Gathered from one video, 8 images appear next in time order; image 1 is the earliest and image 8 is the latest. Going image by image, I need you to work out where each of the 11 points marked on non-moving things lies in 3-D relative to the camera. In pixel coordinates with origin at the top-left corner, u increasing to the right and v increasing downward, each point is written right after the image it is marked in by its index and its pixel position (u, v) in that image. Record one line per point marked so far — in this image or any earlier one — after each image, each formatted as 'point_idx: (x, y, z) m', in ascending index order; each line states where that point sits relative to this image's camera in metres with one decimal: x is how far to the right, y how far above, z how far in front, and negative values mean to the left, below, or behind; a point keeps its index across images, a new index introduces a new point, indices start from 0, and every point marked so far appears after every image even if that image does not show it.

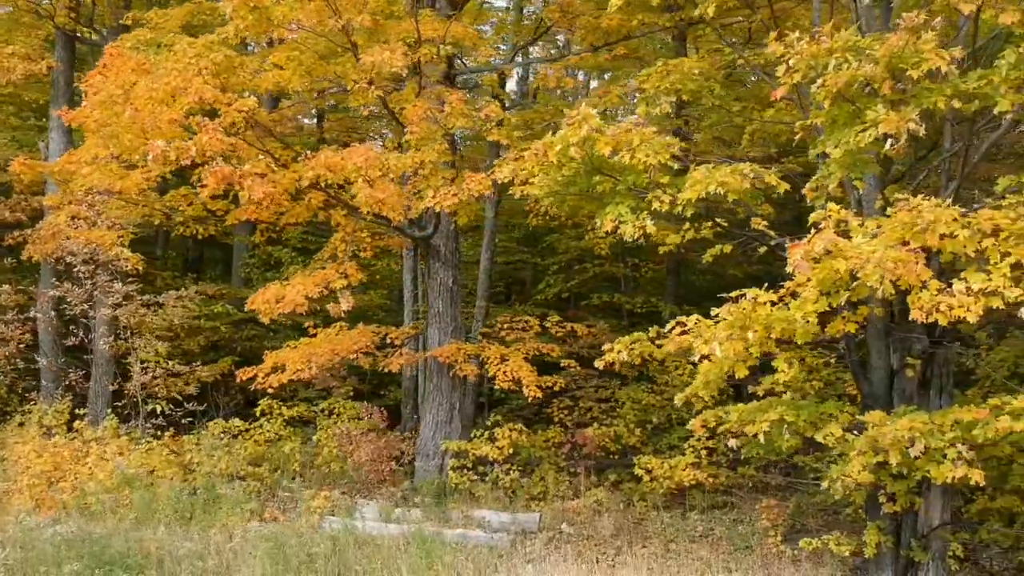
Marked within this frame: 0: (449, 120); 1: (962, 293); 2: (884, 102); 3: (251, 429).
0: (-0.5, +1.2, +7.8) m
1: (+2.1, 0.0, +5.0) m
2: (+1.7, +0.9, +5.2) m
3: (-3.0, -1.6, +12.6) m
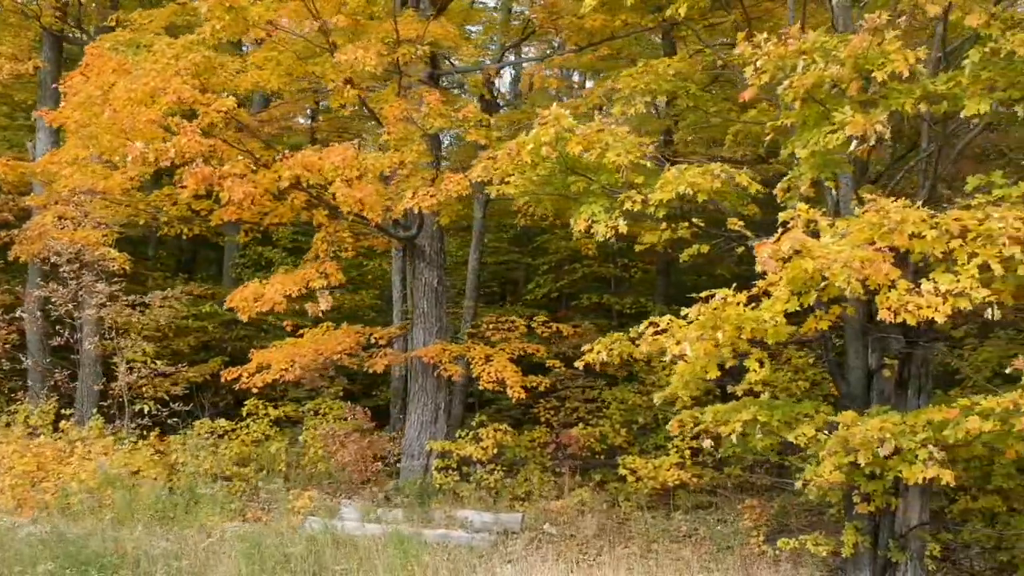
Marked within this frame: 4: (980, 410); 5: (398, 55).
0: (-0.7, +1.2, +7.8) m
1: (+1.9, 0.0, +5.1) m
2: (+1.6, +0.9, +5.2) m
3: (-3.2, -1.6, +12.6) m
4: (+2.3, -0.6, +5.5) m
5: (-0.8, +1.6, +7.8) m
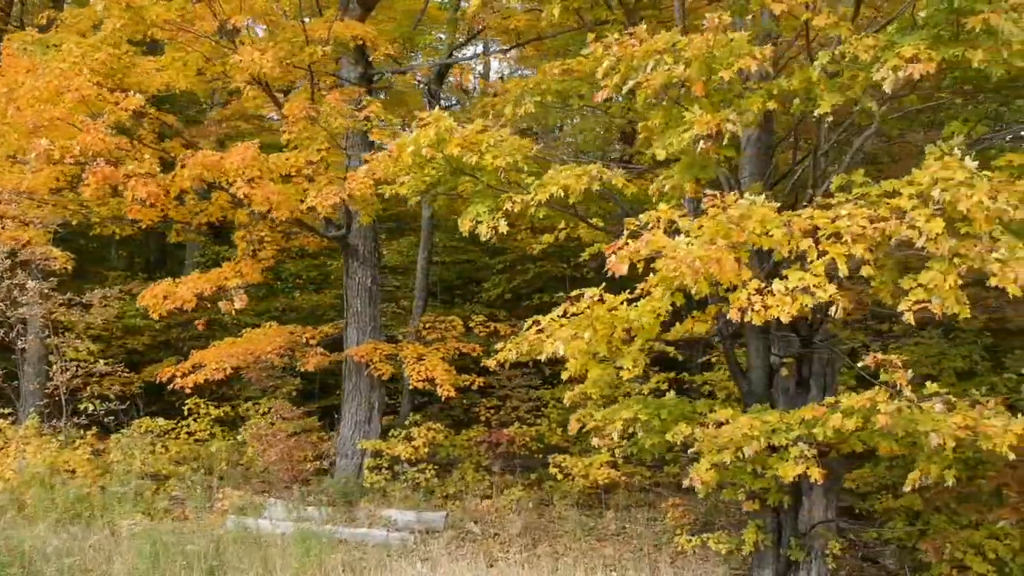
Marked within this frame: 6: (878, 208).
0: (-1.3, +1.2, +7.8) m
1: (+1.2, 0.0, +5.1) m
2: (+0.9, +0.9, +5.2) m
3: (-3.8, -1.6, +12.6) m
4: (+1.7, -0.6, +5.6) m
5: (-1.5, +1.6, +7.9) m
6: (+1.7, +0.4, +5.2) m
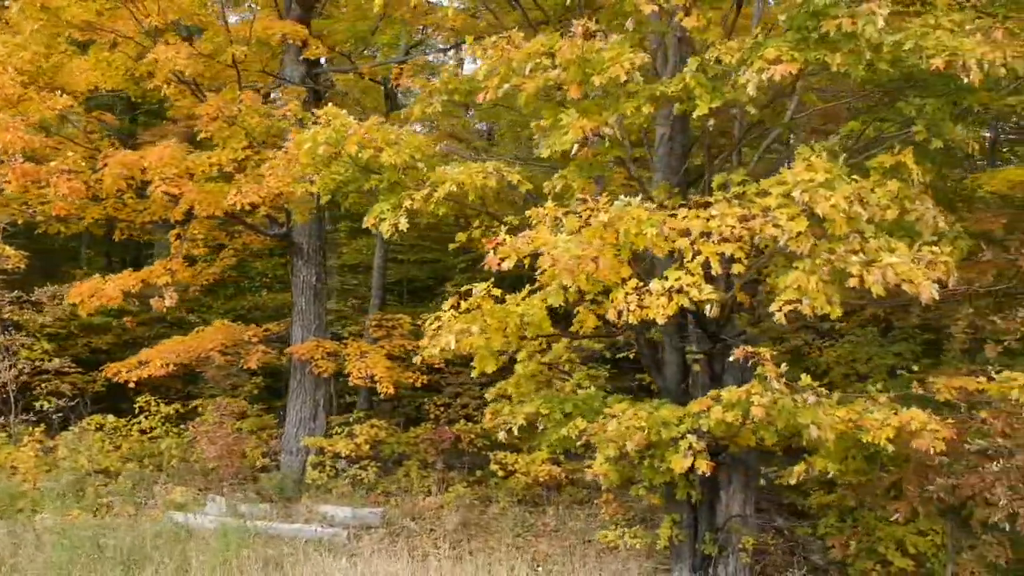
0: (-1.9, +1.2, +7.9) m
1: (+0.7, 0.0, +5.2) m
2: (+0.3, +0.9, +5.3) m
3: (-4.4, -1.6, +12.7) m
4: (+1.1, -0.6, +5.7) m
5: (-2.1, +1.7, +8.0) m
6: (+1.1, +0.4, +5.2) m
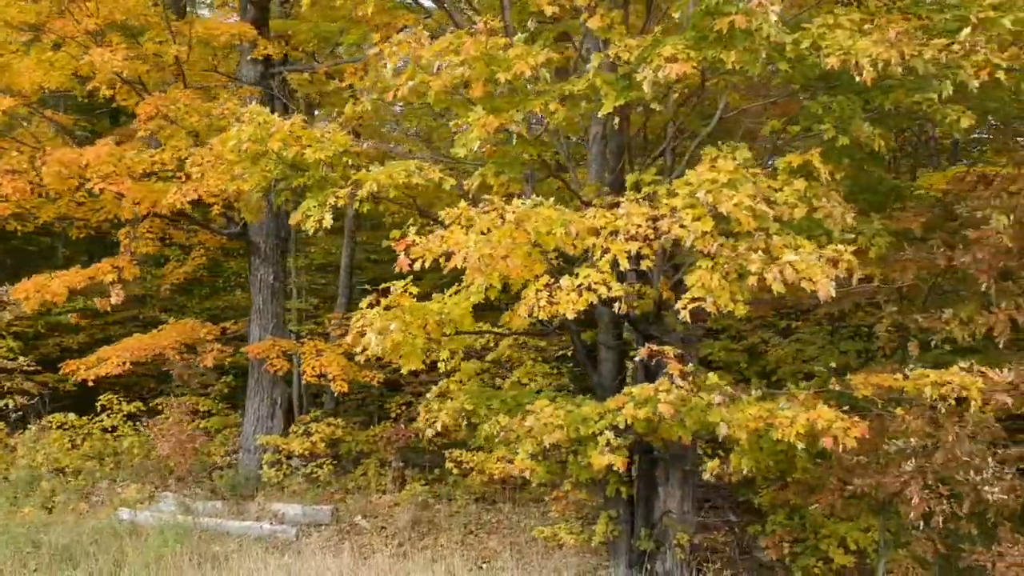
0: (-2.4, +1.2, +8.0) m
1: (+0.2, 0.0, +5.2) m
2: (-0.1, +0.9, +5.4) m
3: (-4.8, -1.5, +12.7) m
4: (+0.7, -0.6, +5.7) m
5: (-2.5, +1.7, +8.0) m
6: (+0.7, +0.4, +5.3) m
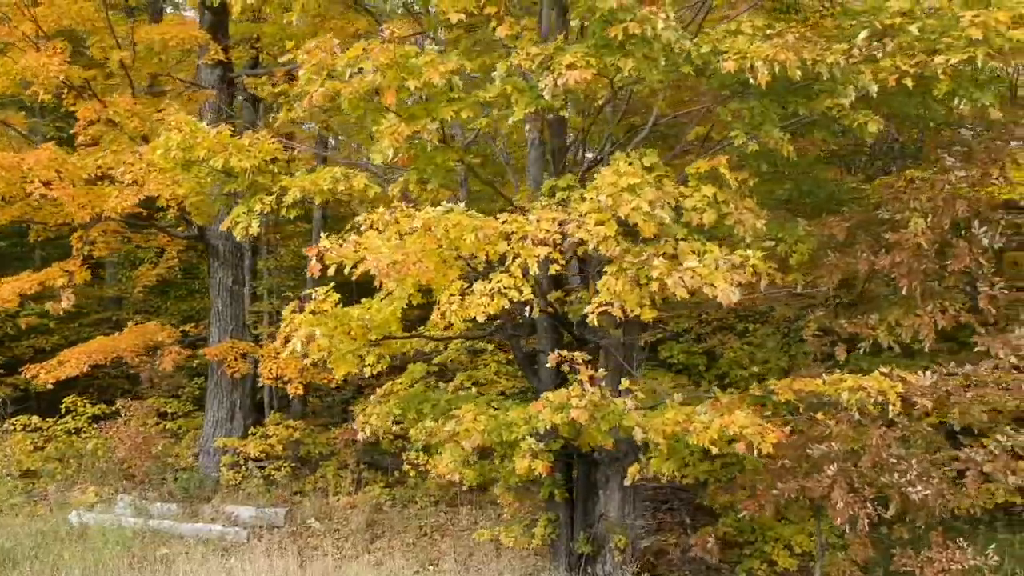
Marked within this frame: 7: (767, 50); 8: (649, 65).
0: (-2.8, +1.2, +8.0) m
1: (-0.2, 0.0, +5.3) m
2: (-0.5, +0.9, +5.4) m
3: (-5.3, -1.6, +12.8) m
4: (+0.2, -0.6, +5.7) m
5: (-2.9, +1.6, +8.0) m
6: (+0.3, +0.4, +5.3) m
7: (+1.1, +1.0, +4.8) m
8: (+0.6, +1.0, +4.8) m
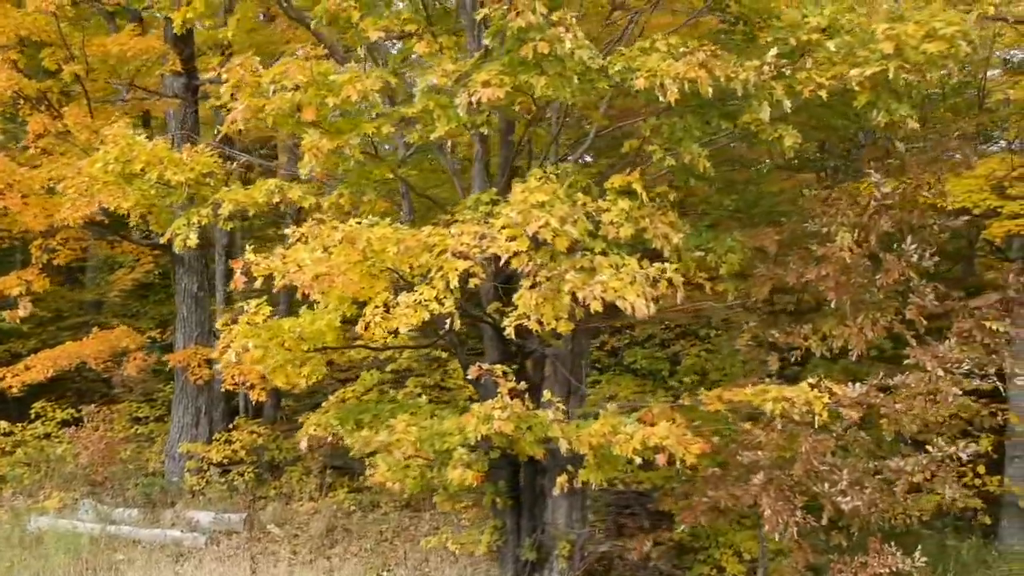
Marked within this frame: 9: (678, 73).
0: (-3.2, +1.1, +8.1) m
1: (-0.6, -0.1, +5.3) m
2: (-0.9, +0.8, +5.5) m
3: (-5.6, -1.6, +12.8) m
4: (-0.1, -0.7, +5.8) m
5: (-3.3, +1.6, +8.1) m
6: (-0.1, +0.3, +5.4) m
7: (+0.7, +1.0, +4.8) m
8: (+0.2, +0.9, +4.9) m
9: (+0.7, +0.9, +4.8) m
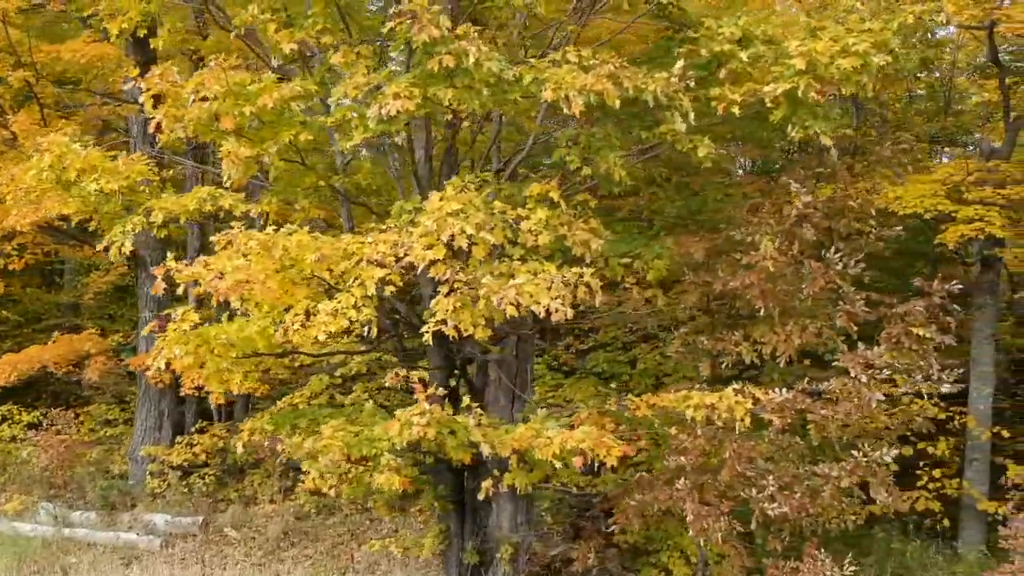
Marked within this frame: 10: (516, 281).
0: (-3.6, +1.1, +8.2) m
1: (-1.0, -0.1, +5.4) m
2: (-1.3, +0.8, +5.5) m
3: (-6.0, -1.7, +12.9) m
4: (-0.5, -0.7, +5.9) m
5: (-3.7, +1.5, +8.2) m
6: (-0.5, +0.3, +5.5) m
7: (+0.3, +0.9, +4.9) m
8: (-0.2, +0.9, +5.0) m
9: (+0.3, +0.9, +4.9) m
10: (0.0, 0.0, +5.1) m
